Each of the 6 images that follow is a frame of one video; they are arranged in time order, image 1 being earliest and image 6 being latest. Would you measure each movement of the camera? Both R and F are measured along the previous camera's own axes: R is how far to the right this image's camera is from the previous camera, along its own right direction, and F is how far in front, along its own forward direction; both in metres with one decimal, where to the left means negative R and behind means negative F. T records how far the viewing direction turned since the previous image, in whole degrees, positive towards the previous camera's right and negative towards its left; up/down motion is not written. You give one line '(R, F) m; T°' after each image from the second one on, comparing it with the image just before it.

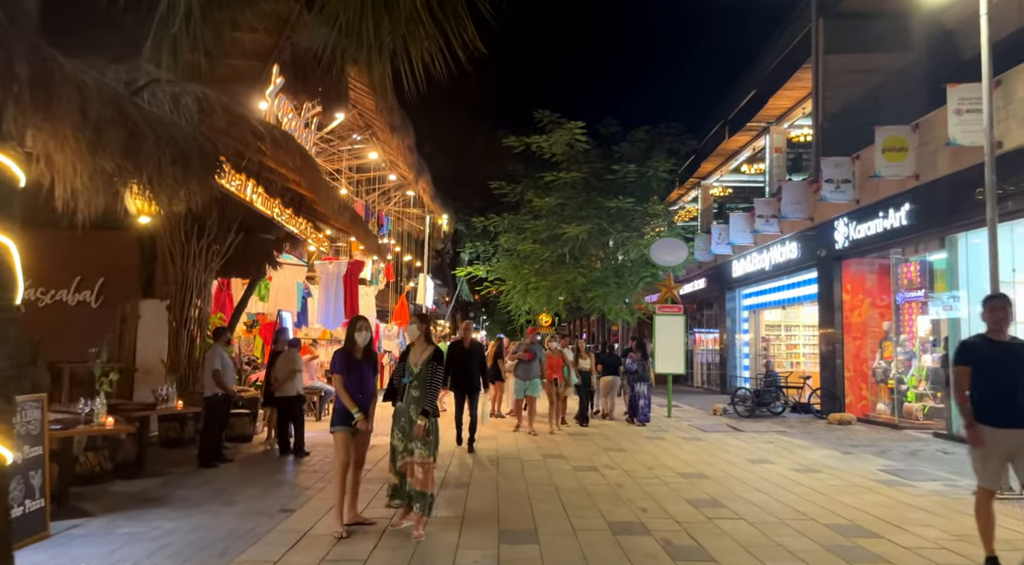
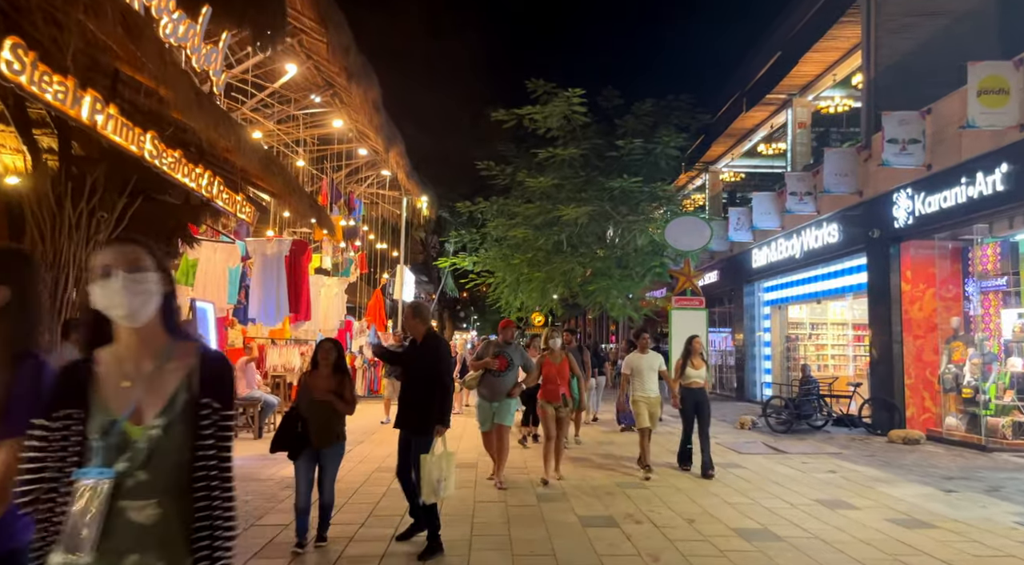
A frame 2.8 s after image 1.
(+0.1, +2.5) m; +1°
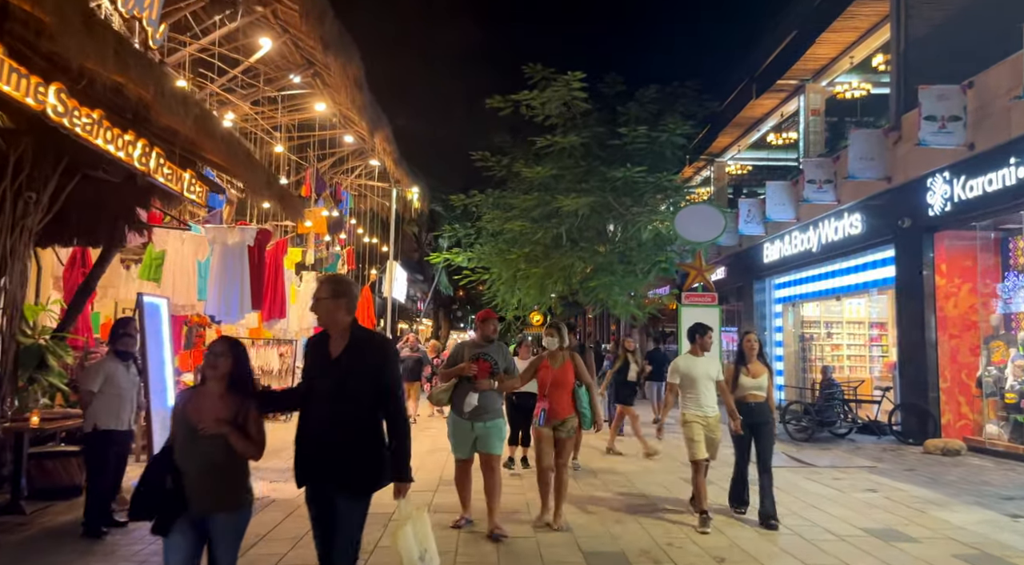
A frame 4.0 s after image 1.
(+0.1, +1.0) m; 0°
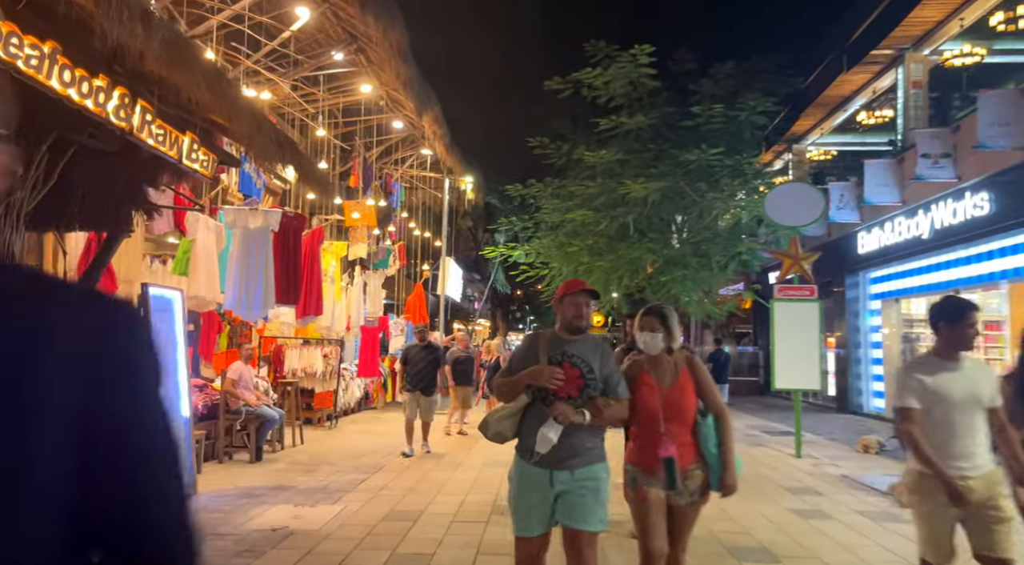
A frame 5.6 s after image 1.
(-0.1, +1.3) m; -5°
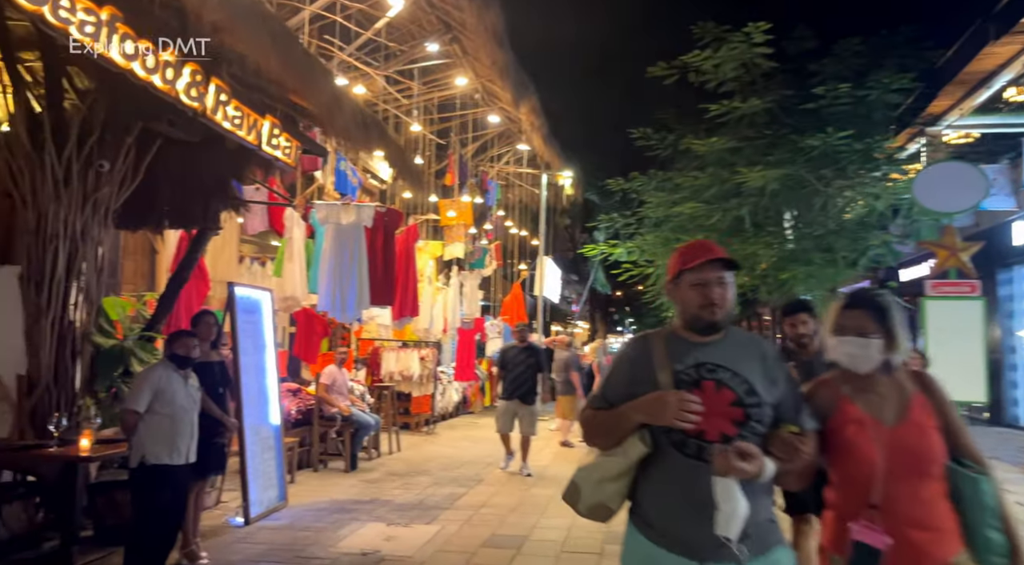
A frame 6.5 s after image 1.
(-0.1, +0.7) m; -8°
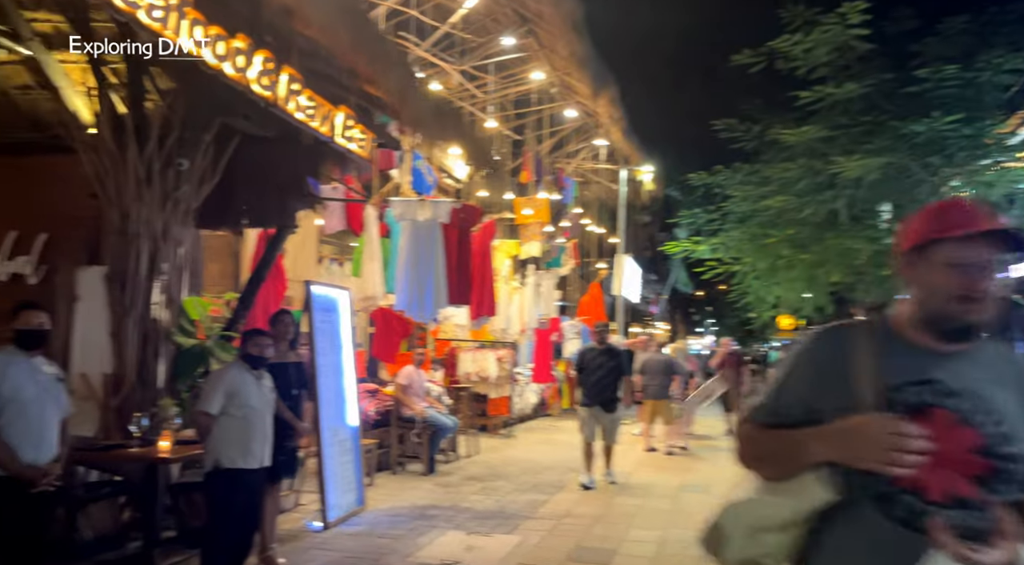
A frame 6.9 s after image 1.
(-0.1, +0.3) m; -6°
